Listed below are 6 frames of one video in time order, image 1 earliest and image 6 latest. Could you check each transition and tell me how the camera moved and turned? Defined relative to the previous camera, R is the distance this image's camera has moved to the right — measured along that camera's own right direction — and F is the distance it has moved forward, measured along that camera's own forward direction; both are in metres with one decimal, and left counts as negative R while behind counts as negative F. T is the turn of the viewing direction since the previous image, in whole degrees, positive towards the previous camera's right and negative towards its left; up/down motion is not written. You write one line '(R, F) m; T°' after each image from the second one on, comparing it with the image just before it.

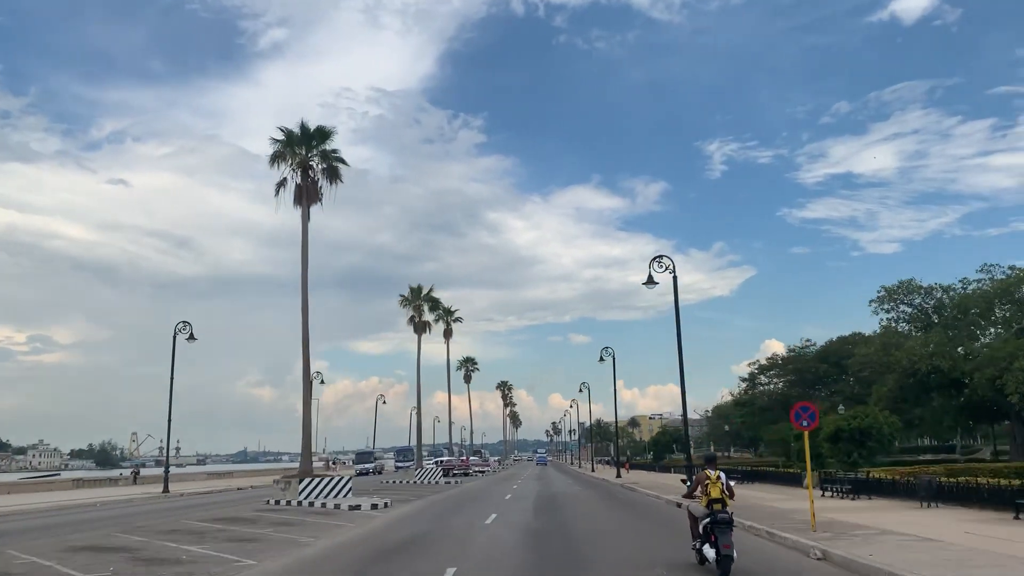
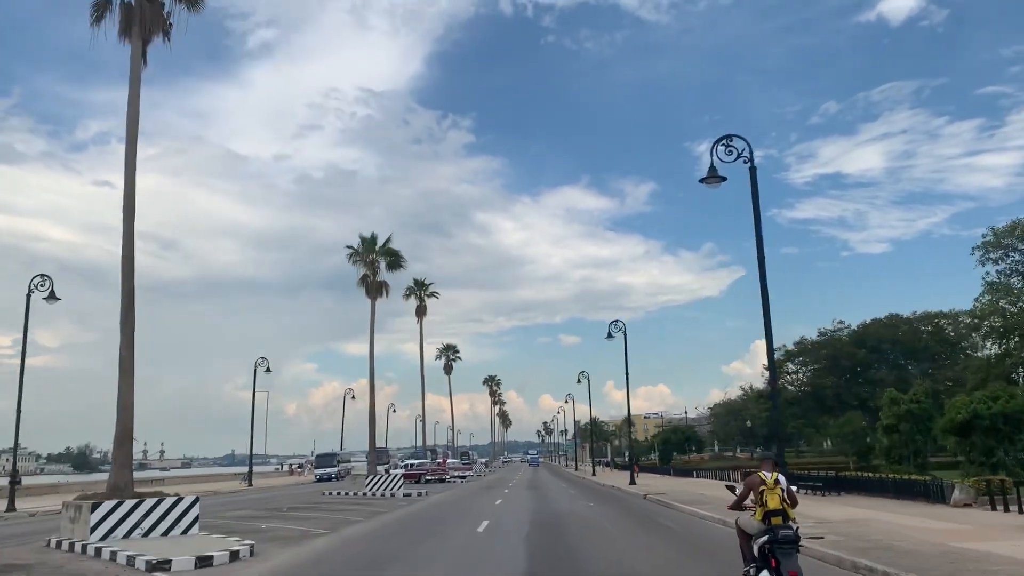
(+0.1, +5.8) m; +1°
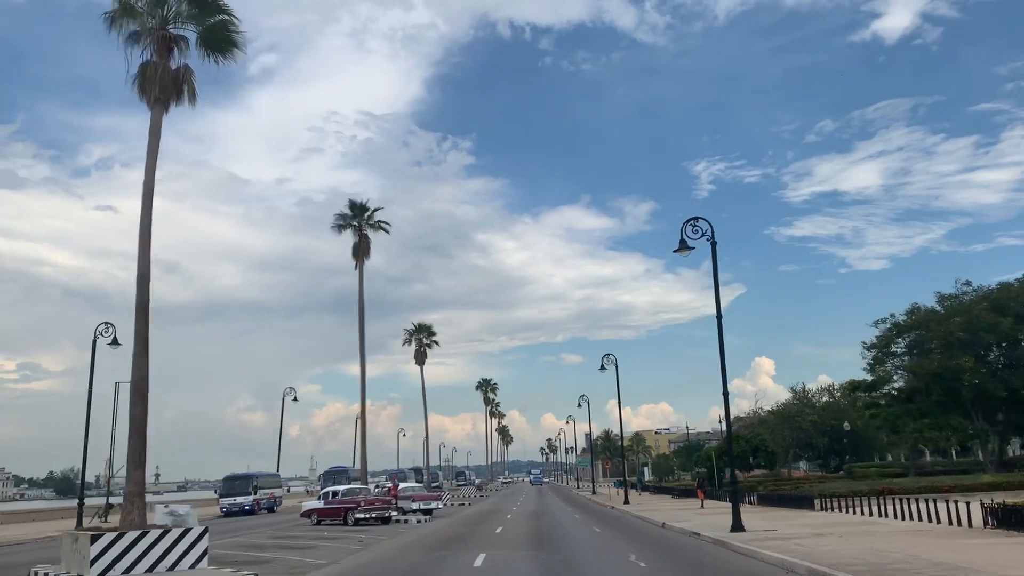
(+0.2, +9.3) m; 0°
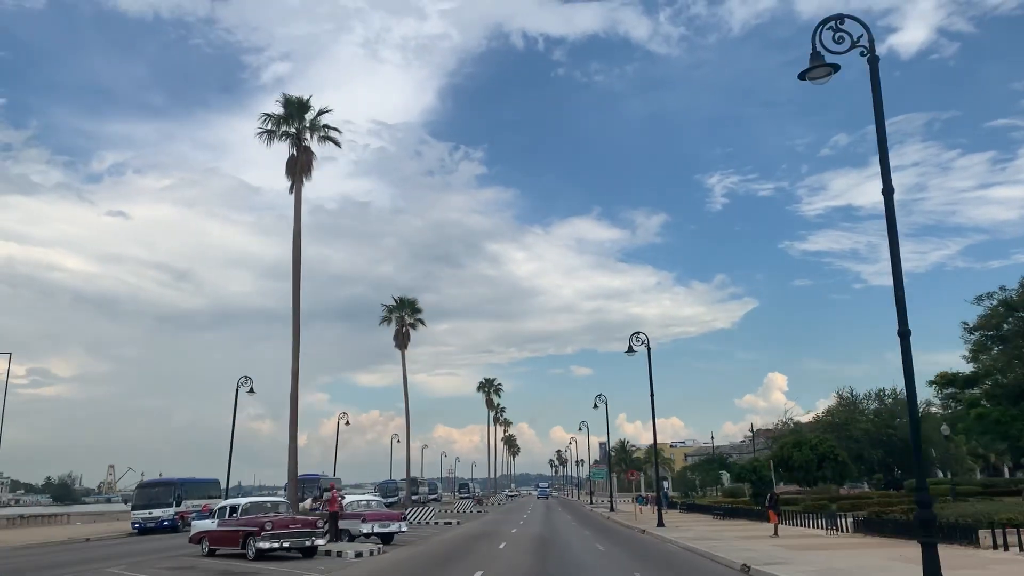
(+0.1, +4.4) m; -1°
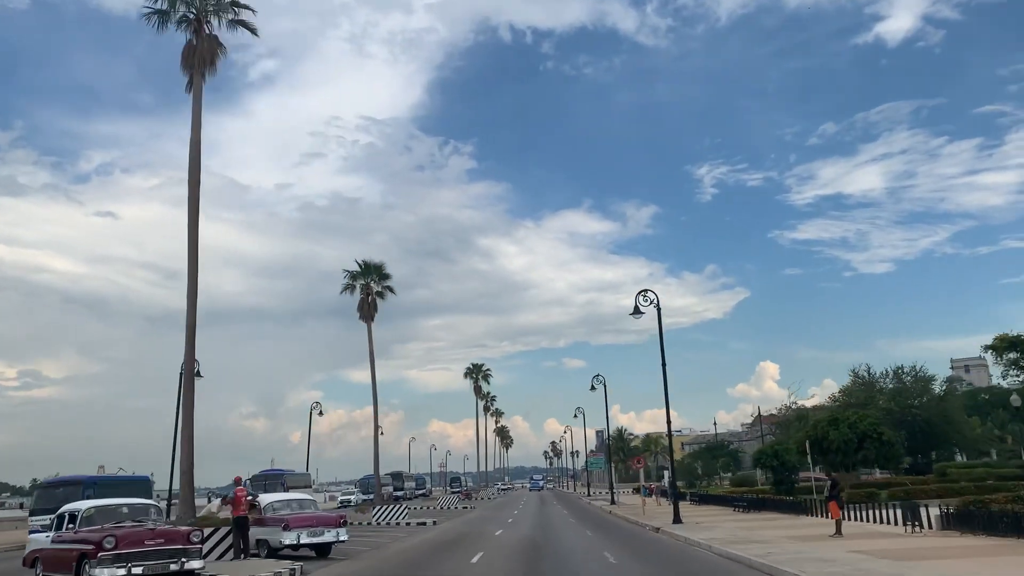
(+0.2, +2.7) m; +1°
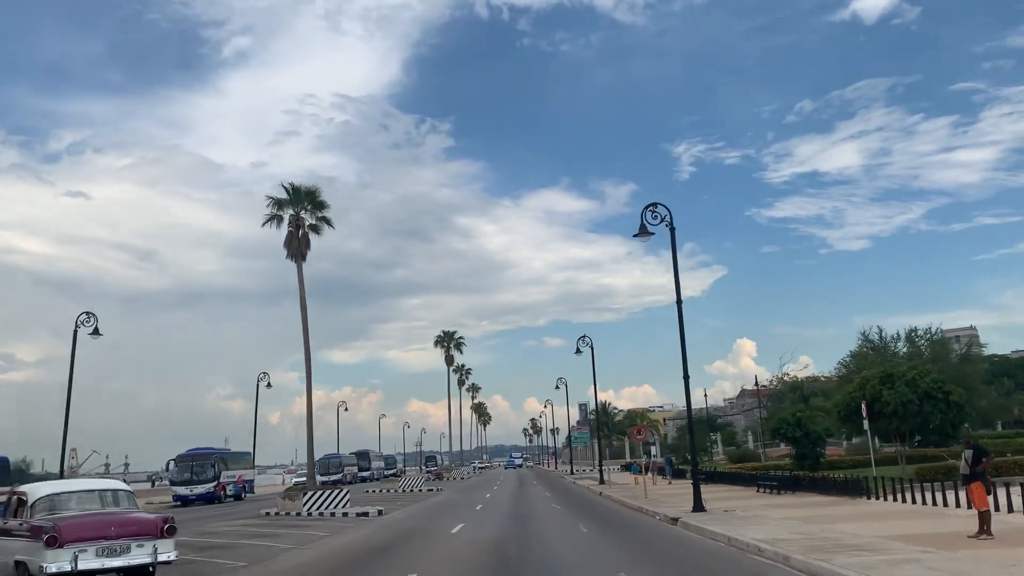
(+0.2, +3.4) m; +1°
